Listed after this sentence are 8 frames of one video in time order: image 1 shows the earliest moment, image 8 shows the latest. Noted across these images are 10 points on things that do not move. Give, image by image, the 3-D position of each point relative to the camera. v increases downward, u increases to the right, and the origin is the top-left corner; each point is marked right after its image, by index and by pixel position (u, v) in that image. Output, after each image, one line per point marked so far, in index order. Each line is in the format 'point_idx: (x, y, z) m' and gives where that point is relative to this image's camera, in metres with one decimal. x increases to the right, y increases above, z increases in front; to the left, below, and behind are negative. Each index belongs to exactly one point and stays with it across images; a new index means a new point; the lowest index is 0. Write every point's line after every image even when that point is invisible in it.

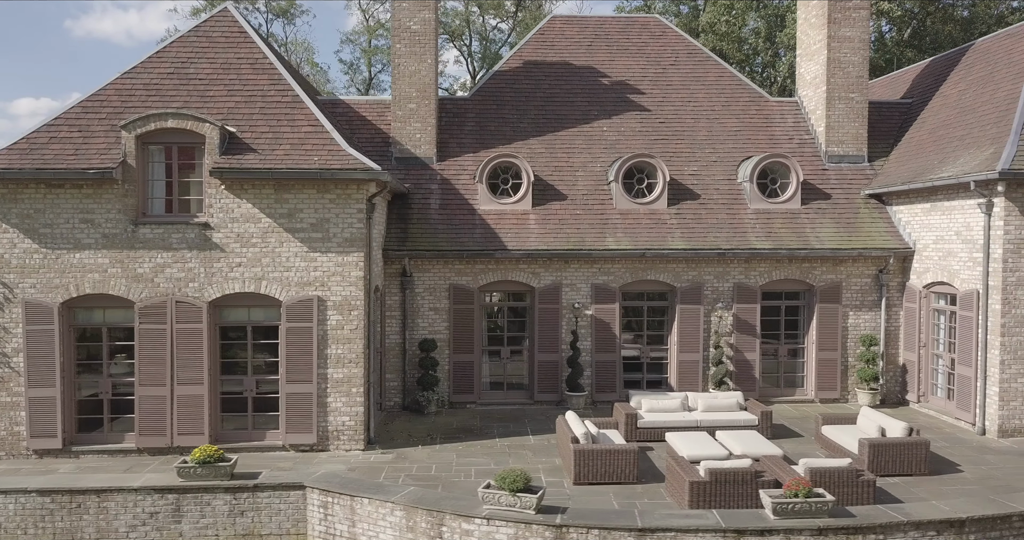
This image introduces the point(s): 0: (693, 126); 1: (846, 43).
0: (+3.3, +2.7, +16.3) m
1: (+5.9, +4.0, +15.6) m
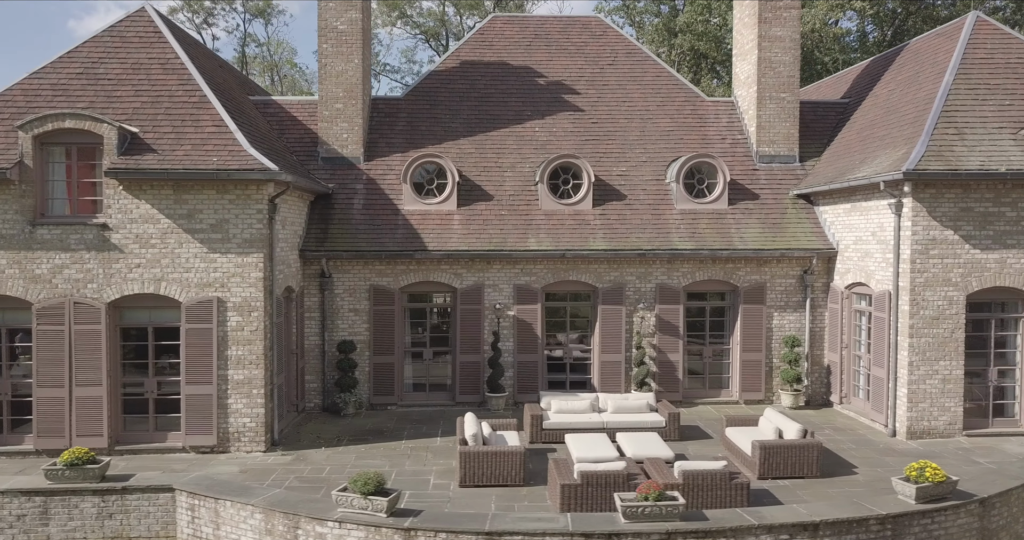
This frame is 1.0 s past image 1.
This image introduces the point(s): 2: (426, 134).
0: (+2.1, +2.6, +16.2) m
1: (+4.6, +4.0, +15.5) m
2: (-1.5, +2.4, +15.8) m
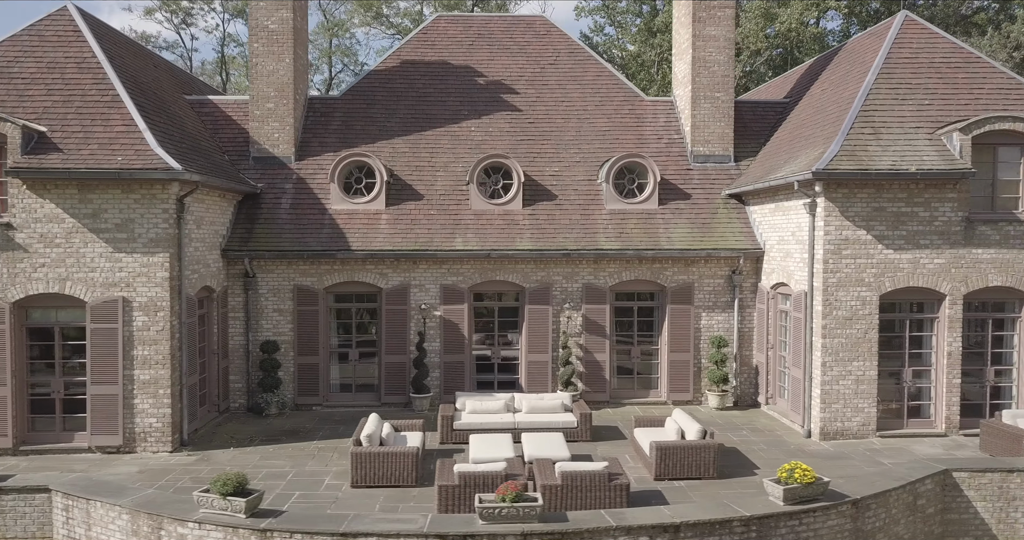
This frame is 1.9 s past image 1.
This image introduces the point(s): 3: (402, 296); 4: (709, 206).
0: (+0.9, +2.6, +16.2) m
1: (+3.5, +4.0, +15.5) m
2: (-2.7, +2.4, +15.8) m
3: (-1.7, -0.4, +13.9) m
4: (+3.3, +1.0, +14.8) m
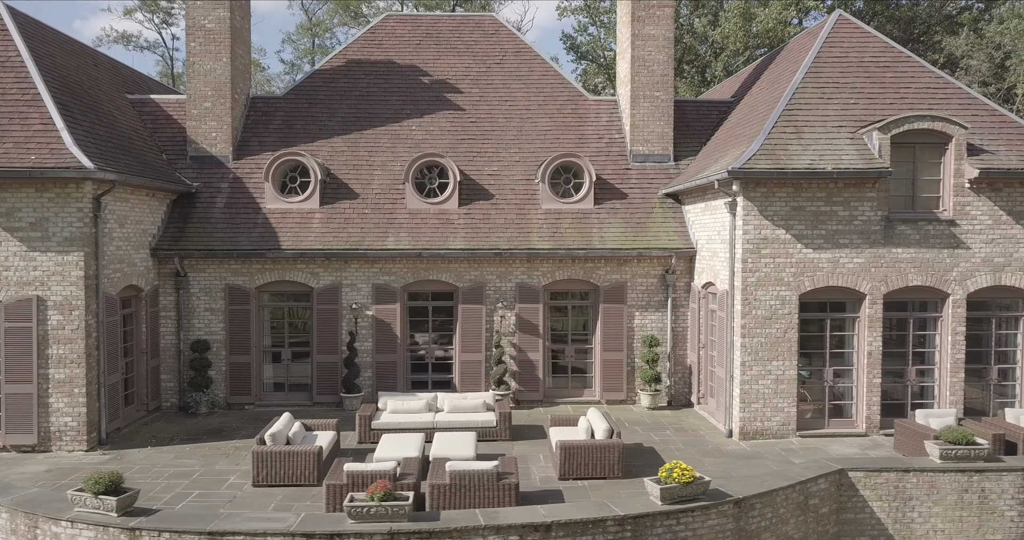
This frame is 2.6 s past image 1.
0: (-0.1, +2.7, +16.1) m
1: (+2.4, +4.0, +15.4) m
2: (-3.8, +2.4, +15.8) m
3: (-2.8, -0.4, +13.9) m
4: (+2.2, +1.1, +14.8) m
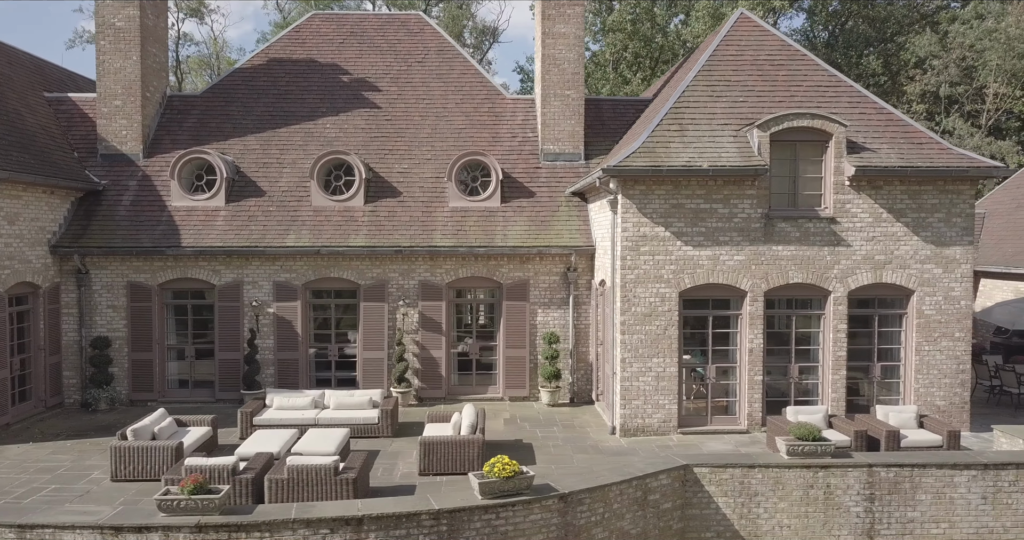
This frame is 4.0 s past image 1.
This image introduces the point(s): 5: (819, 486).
0: (-1.7, +2.7, +16.2) m
1: (+0.9, +4.0, +15.5) m
2: (-5.3, +2.5, +15.8) m
3: (-4.4, -0.4, +13.9) m
4: (+0.7, +1.1, +14.9) m
5: (+3.2, -2.2, +9.2) m
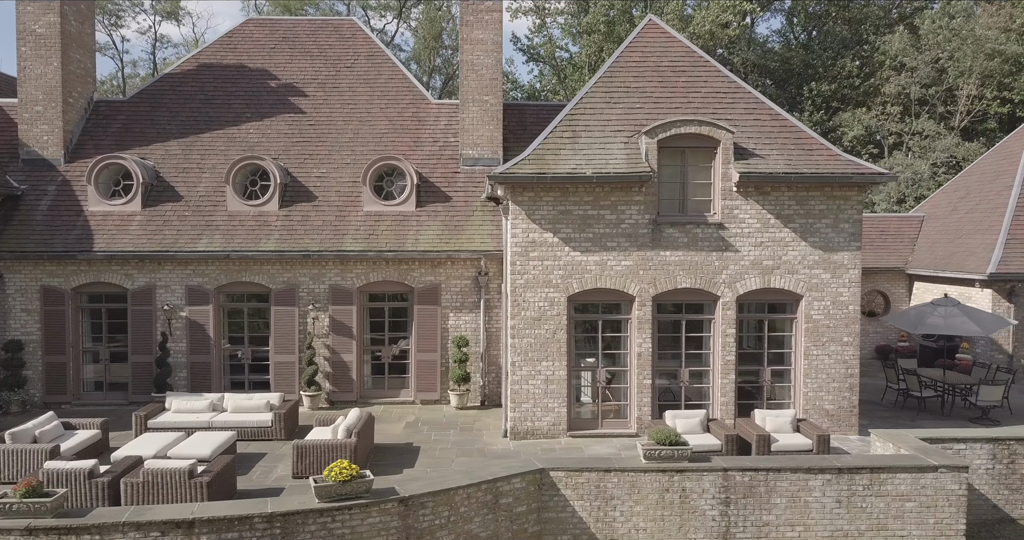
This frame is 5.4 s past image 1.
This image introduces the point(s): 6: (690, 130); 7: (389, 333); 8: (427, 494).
0: (-3.1, +2.6, +16.3) m
1: (-0.6, +4.0, +15.6) m
2: (-6.8, +2.4, +16.0) m
3: (-5.8, -0.4, +14.1) m
4: (-0.8, +1.0, +15.0) m
5: (+1.7, -2.3, +9.3) m
6: (+2.3, +1.8, +11.6) m
7: (-2.0, -1.0, +14.6) m
8: (-0.8, -2.1, +8.4) m
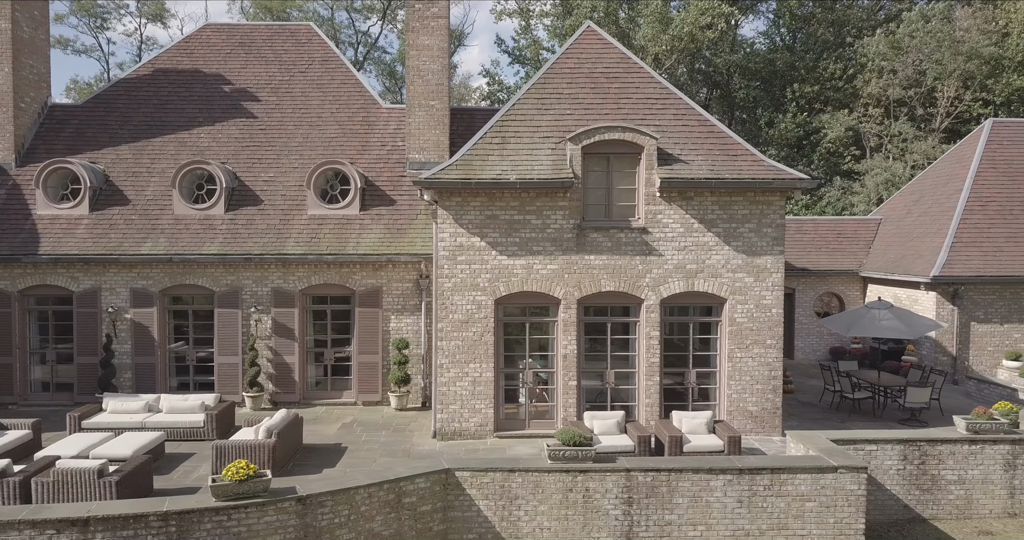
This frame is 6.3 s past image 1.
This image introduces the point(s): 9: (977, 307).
0: (-4.1, +2.6, +16.6) m
1: (-1.6, +3.9, +15.8) m
2: (-7.7, +2.4, +16.2) m
3: (-6.8, -0.5, +14.3) m
4: (-1.8, +1.0, +15.2) m
5: (+0.7, -2.3, +9.5) m
6: (+1.3, +1.8, +11.8) m
7: (-3.0, -1.1, +14.8) m
8: (-1.8, -2.2, +8.6) m
9: (+8.9, -0.7, +16.9) m
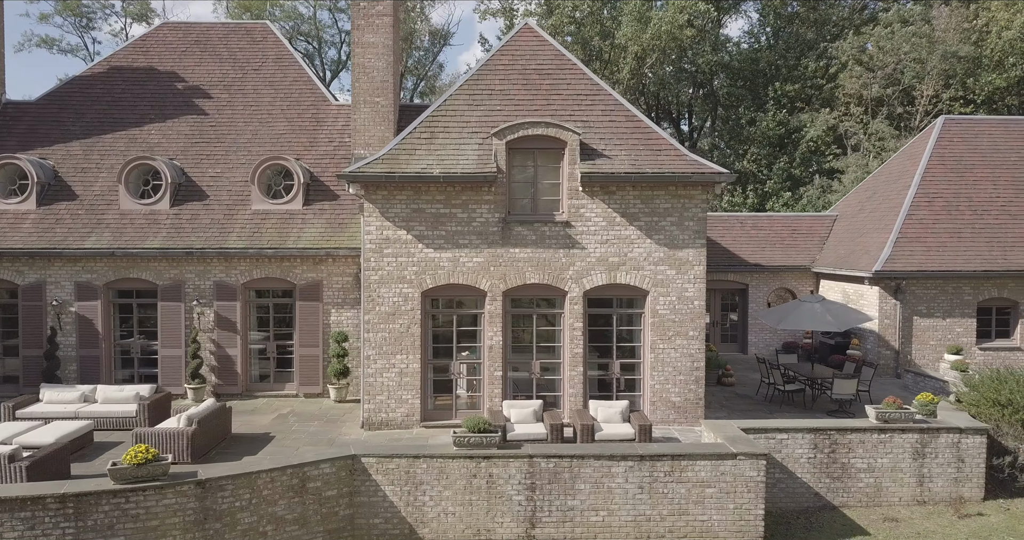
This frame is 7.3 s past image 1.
0: (-5.1, +2.7, +16.8) m
1: (-2.6, +4.0, +16.1) m
2: (-8.7, +2.5, +16.5) m
3: (-7.8, -0.4, +14.6) m
4: (-2.8, +1.1, +15.4) m
5: (-0.3, -2.2, +9.7) m
6: (+0.3, +1.9, +12.0) m
7: (-4.0, -1.0, +15.0) m
8: (-2.8, -2.1, +8.8) m
9: (+7.9, -0.6, +17.1) m
